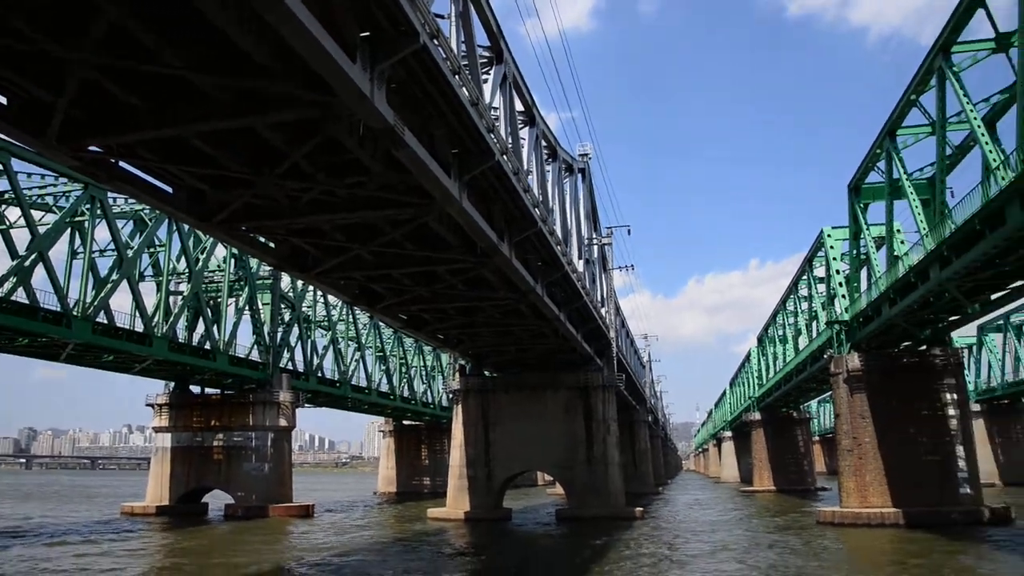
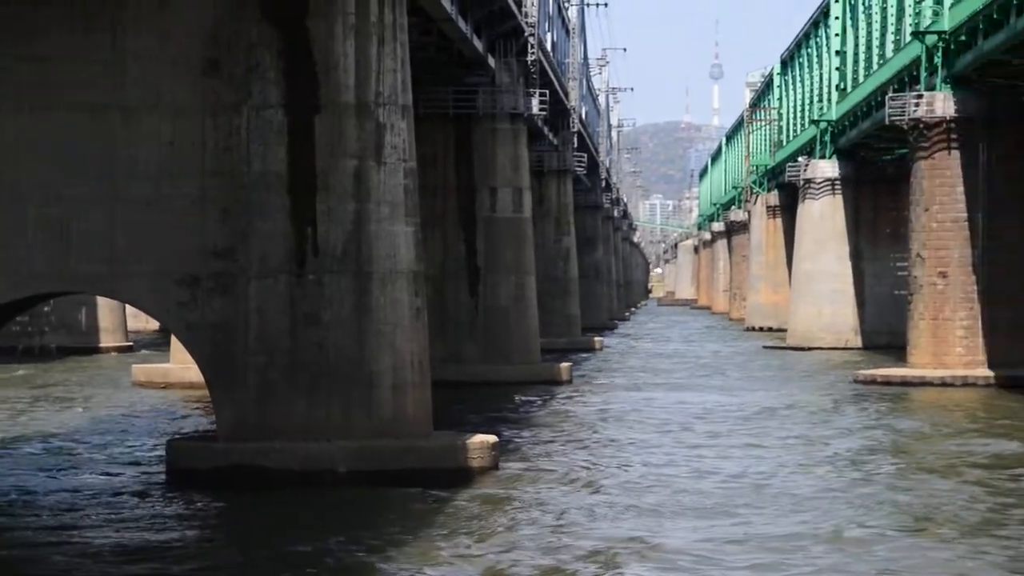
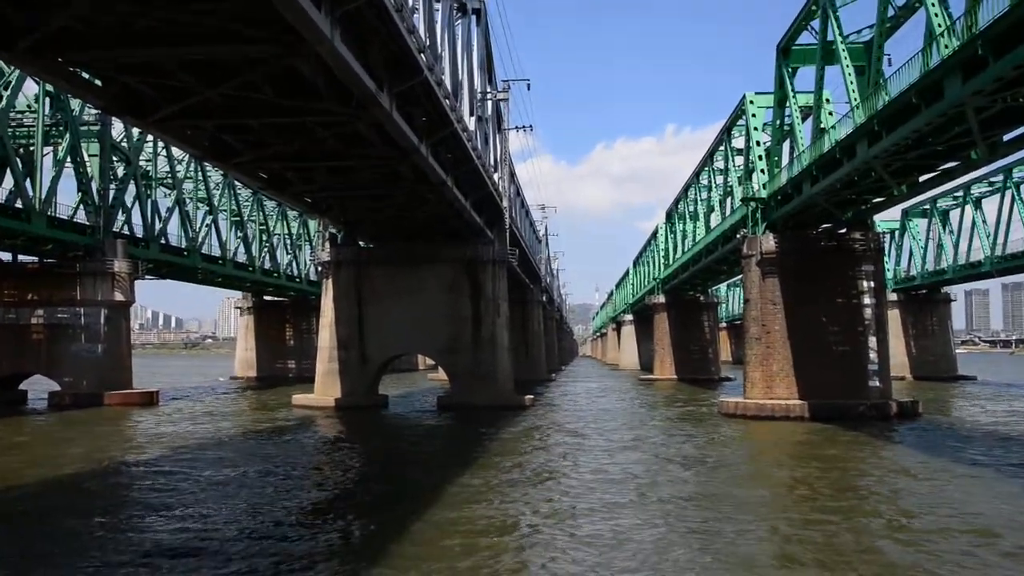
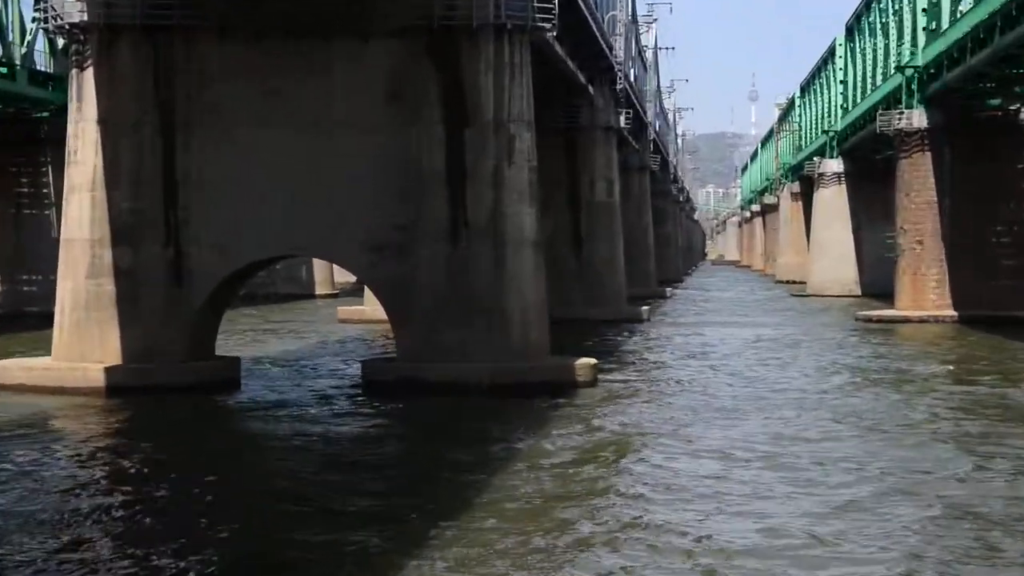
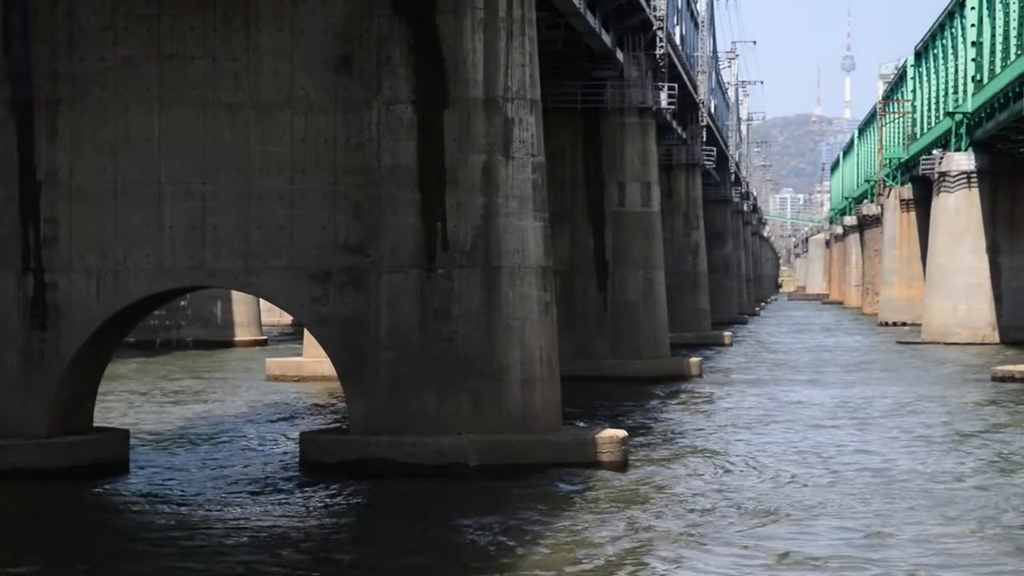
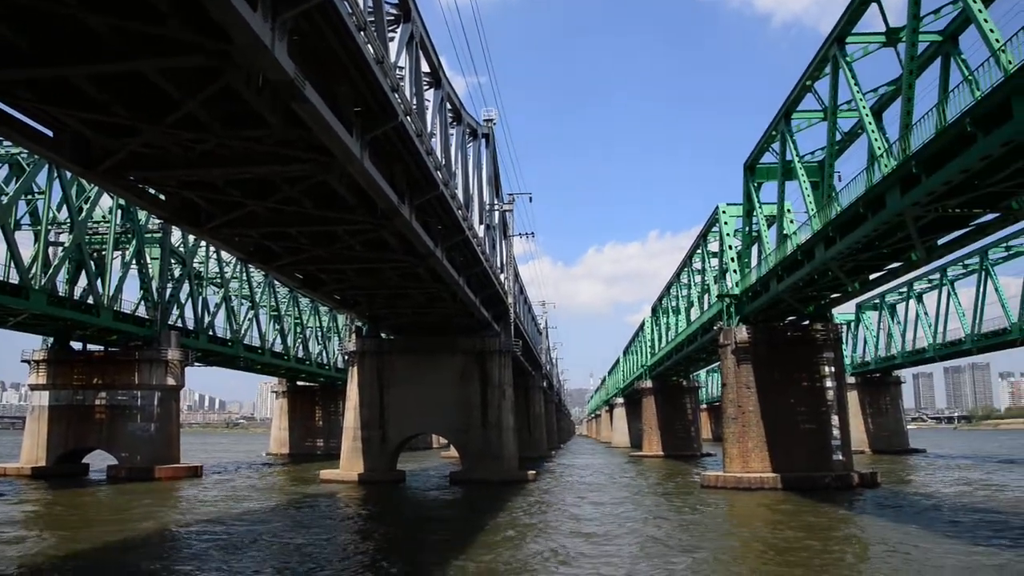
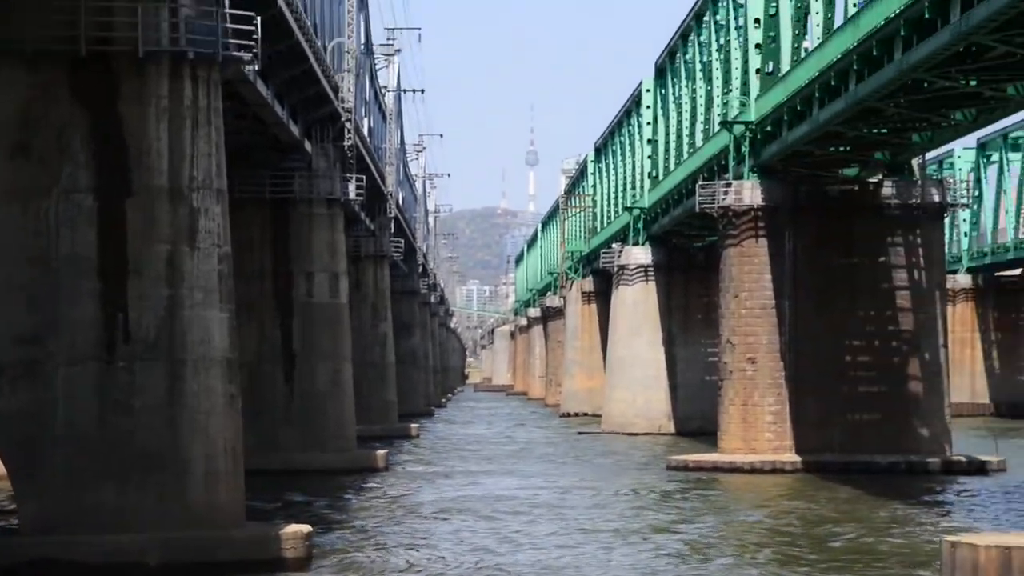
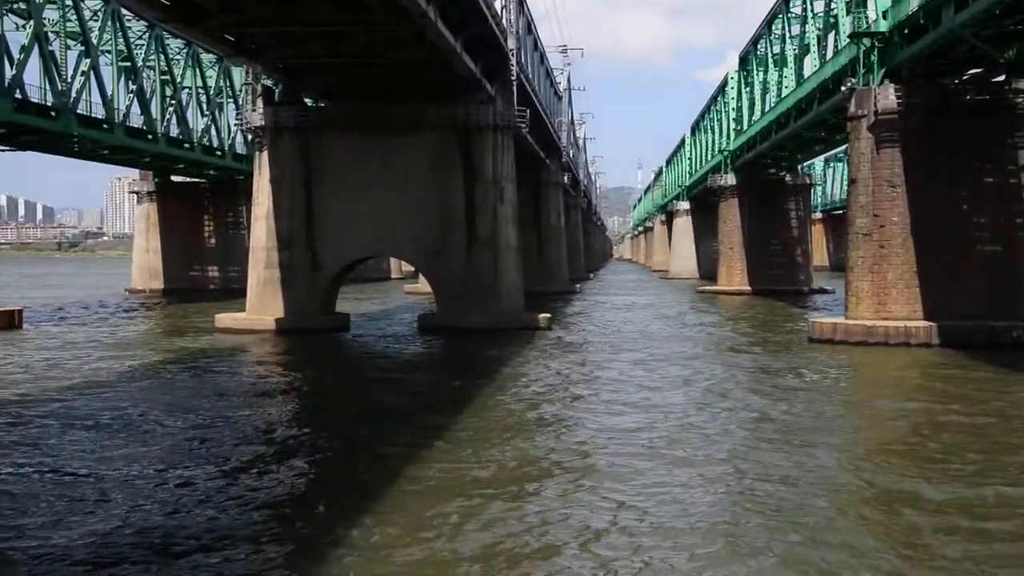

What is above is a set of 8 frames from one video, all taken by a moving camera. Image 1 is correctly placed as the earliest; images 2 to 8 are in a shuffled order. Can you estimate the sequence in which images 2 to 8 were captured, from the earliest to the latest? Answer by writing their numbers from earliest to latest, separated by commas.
6, 3, 8, 4, 5, 2, 7
